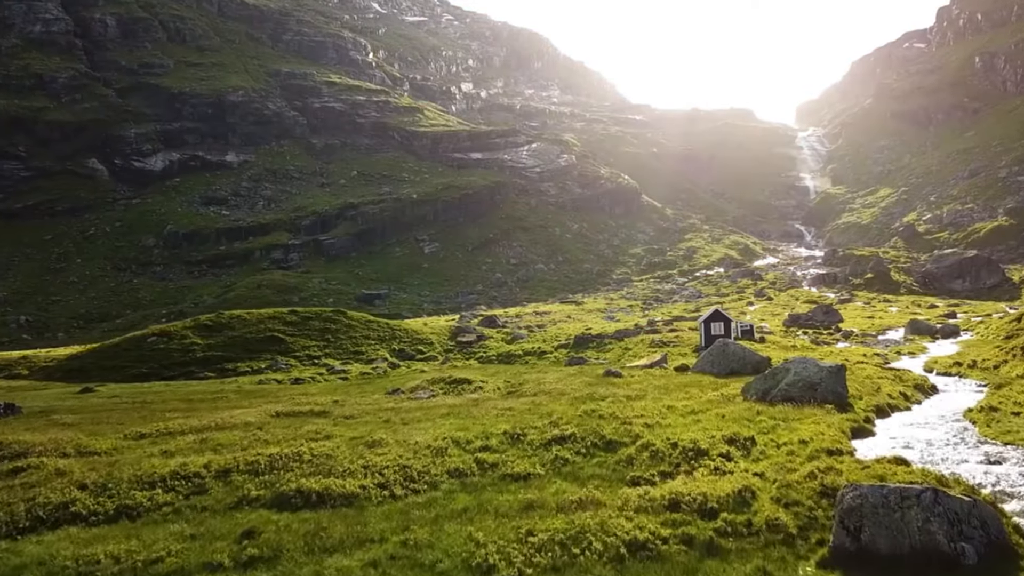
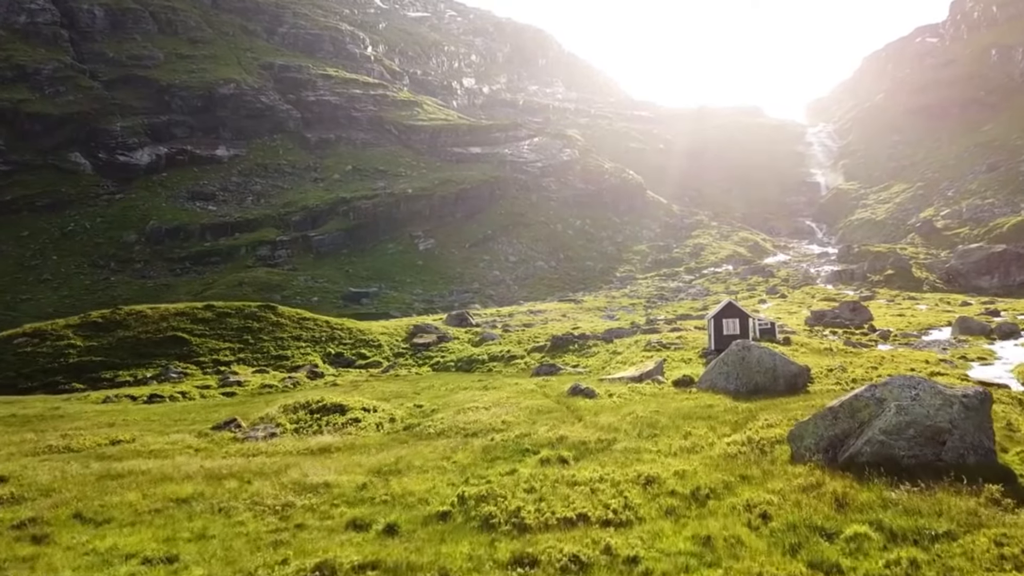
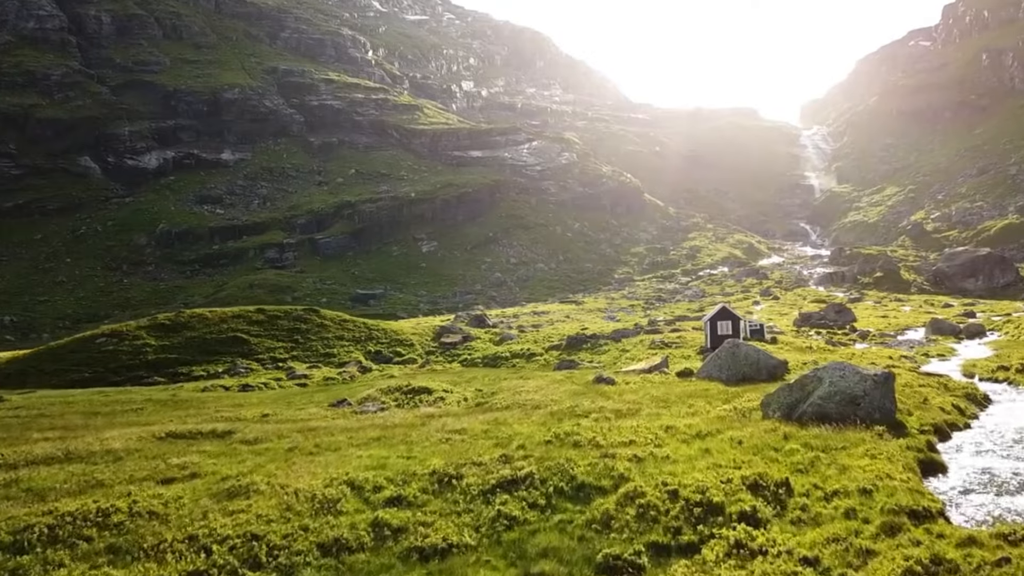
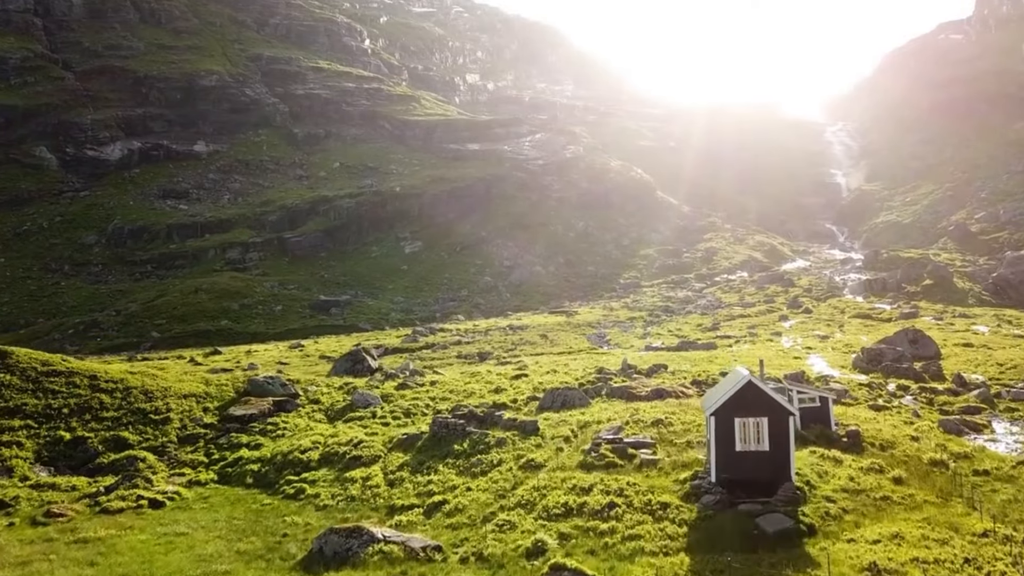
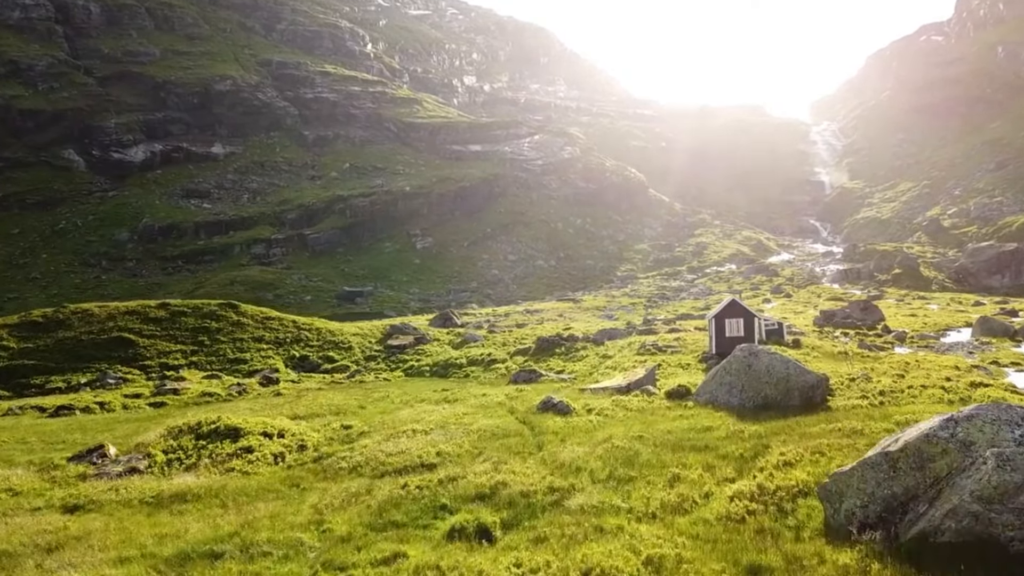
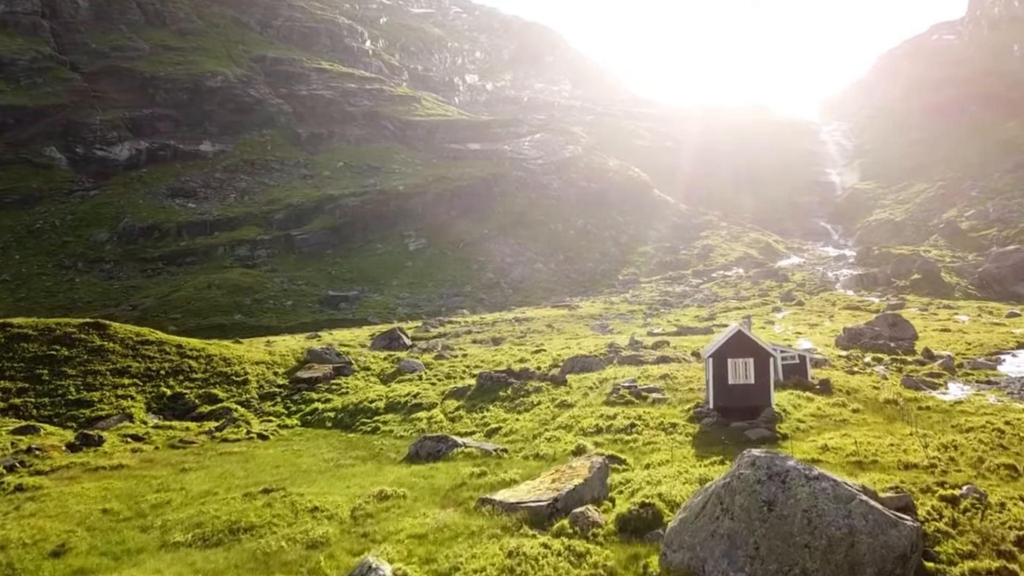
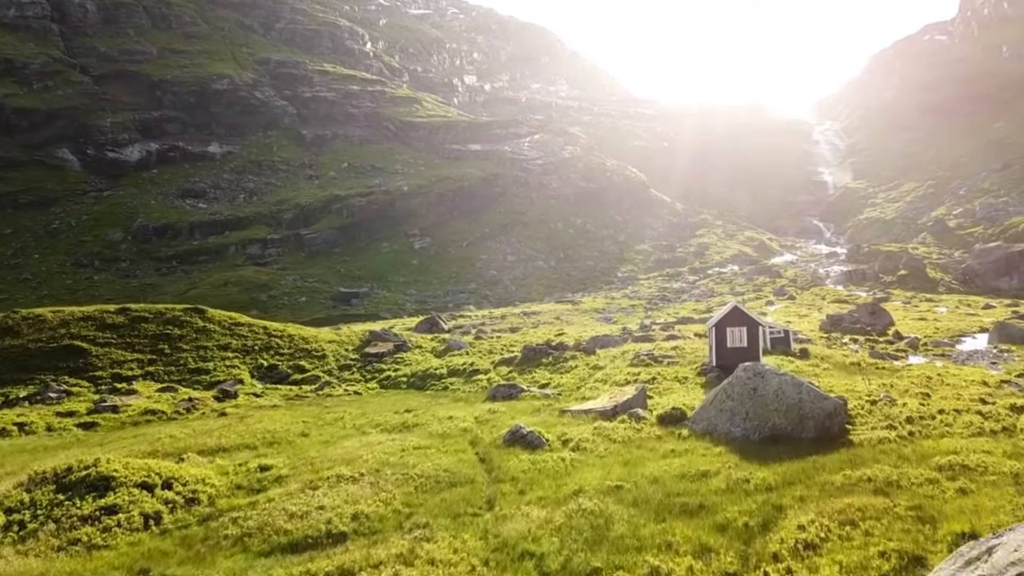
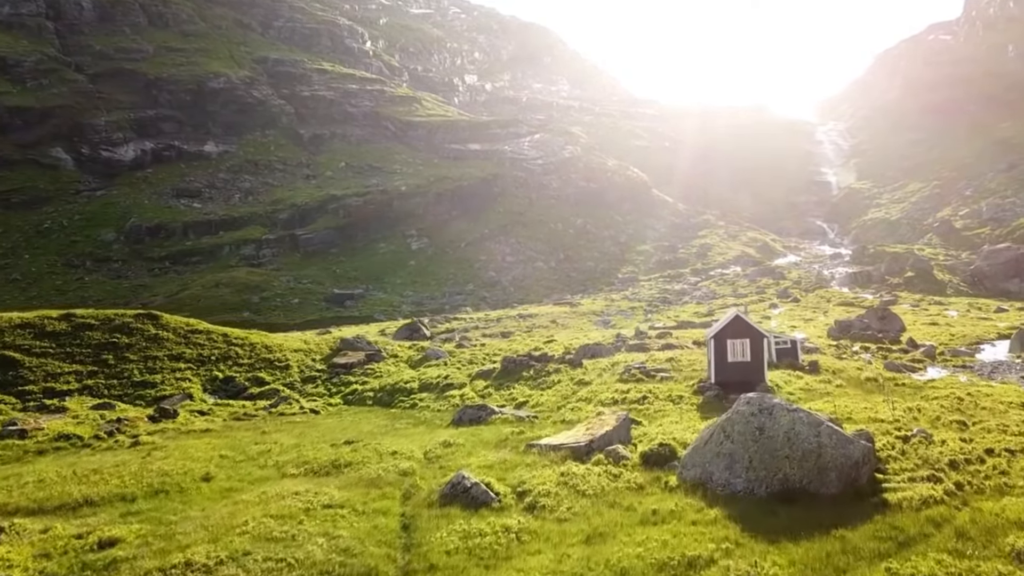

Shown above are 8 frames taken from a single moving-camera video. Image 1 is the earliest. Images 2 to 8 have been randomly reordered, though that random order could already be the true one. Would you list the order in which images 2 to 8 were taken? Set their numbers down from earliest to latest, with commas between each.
3, 2, 5, 7, 8, 6, 4
